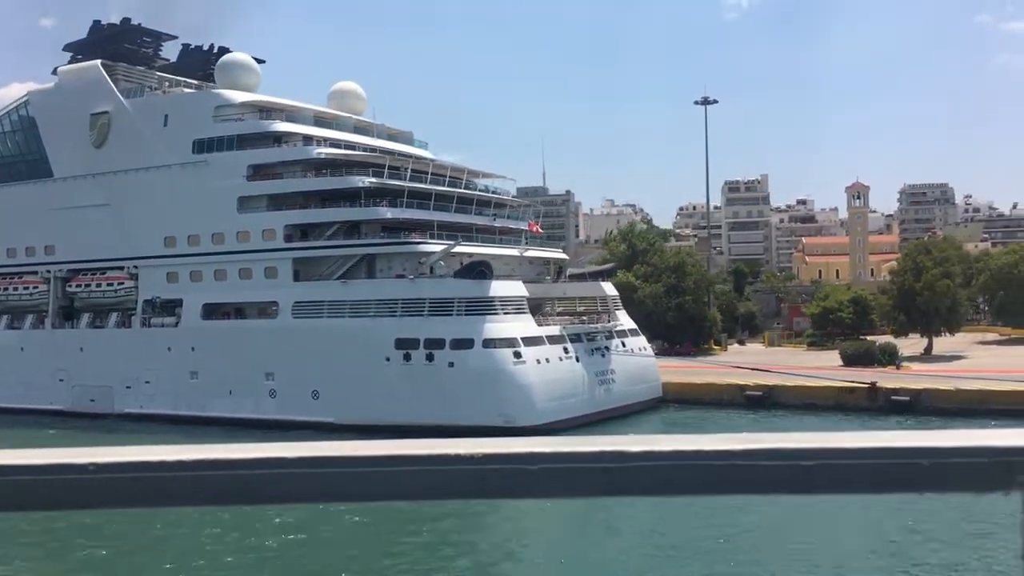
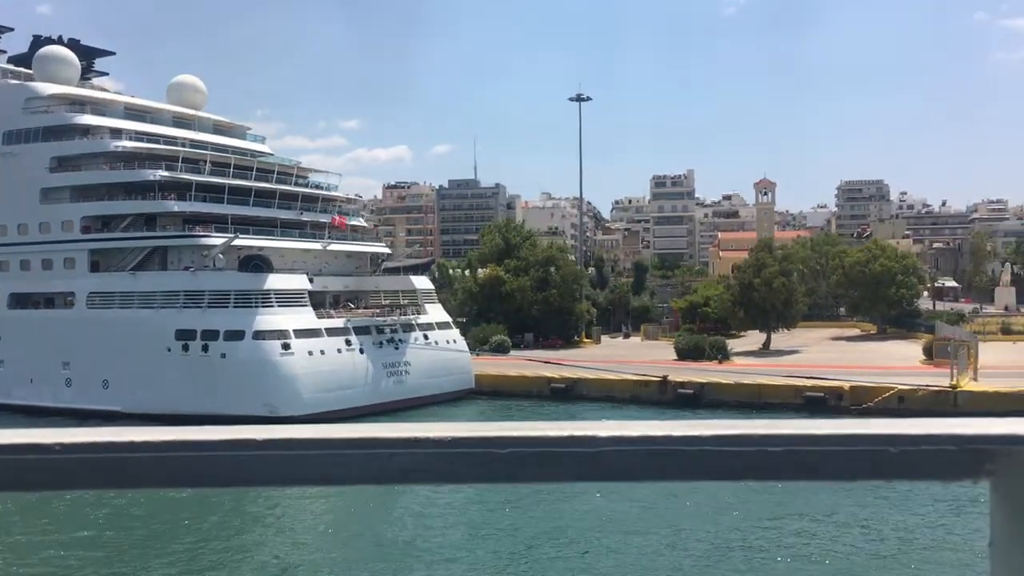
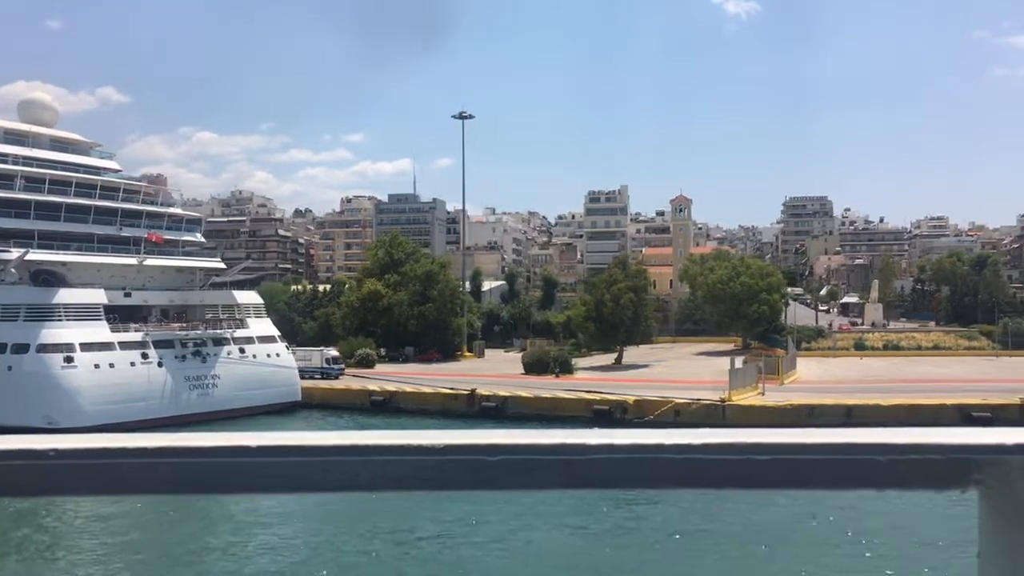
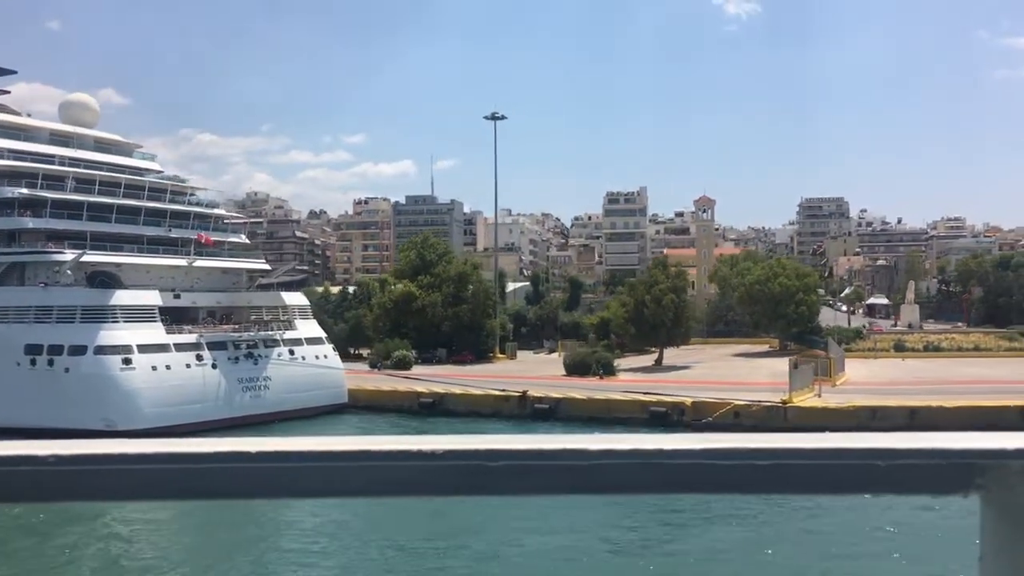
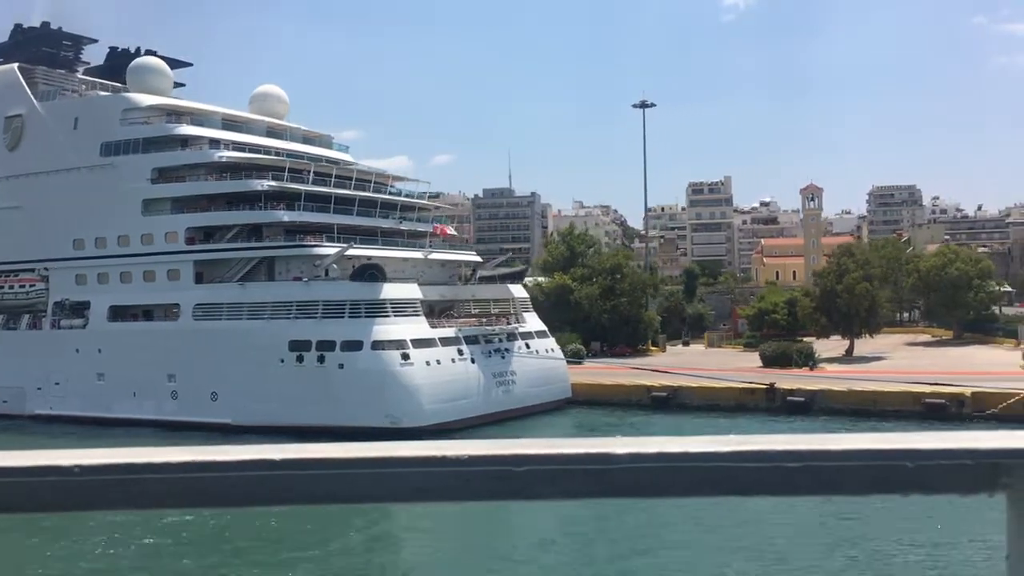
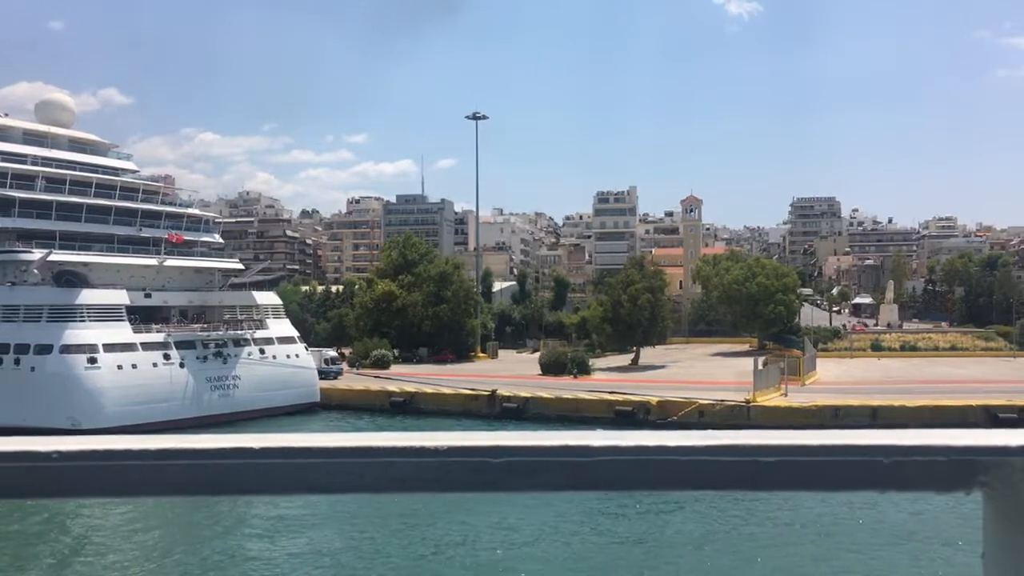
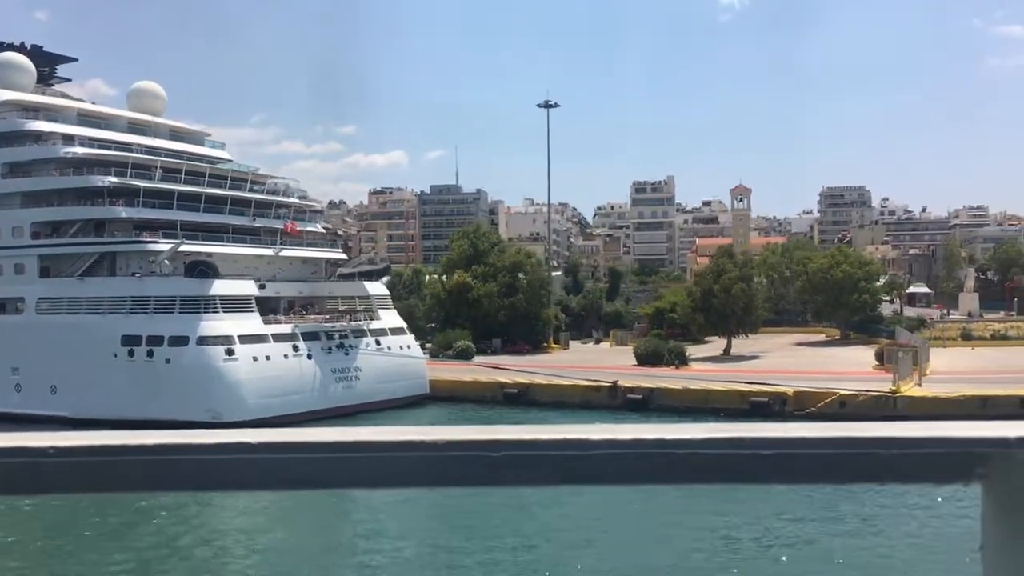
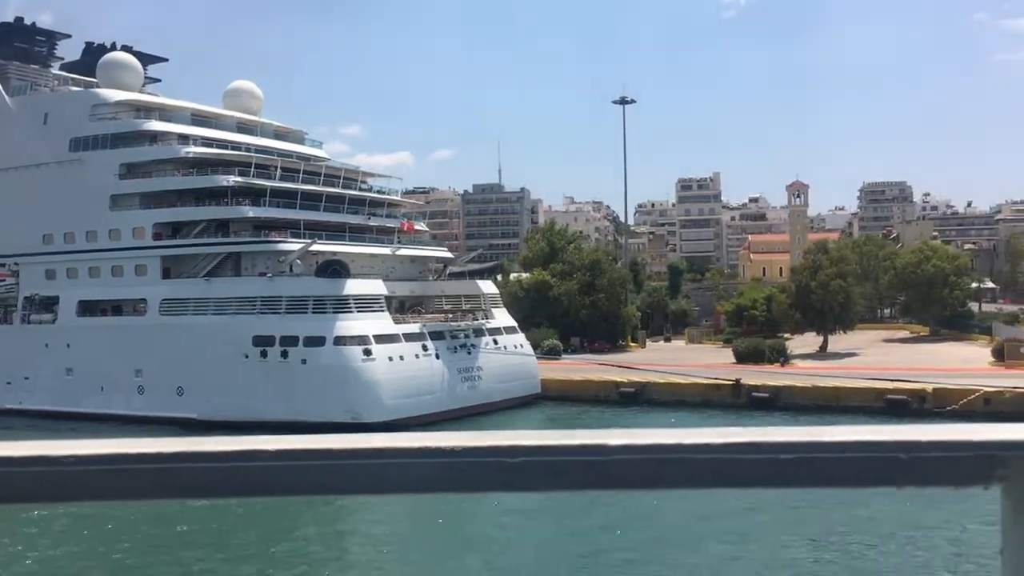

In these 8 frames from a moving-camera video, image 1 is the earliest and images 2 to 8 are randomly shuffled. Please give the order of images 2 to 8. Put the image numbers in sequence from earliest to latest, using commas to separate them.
5, 8, 2, 7, 4, 6, 3
